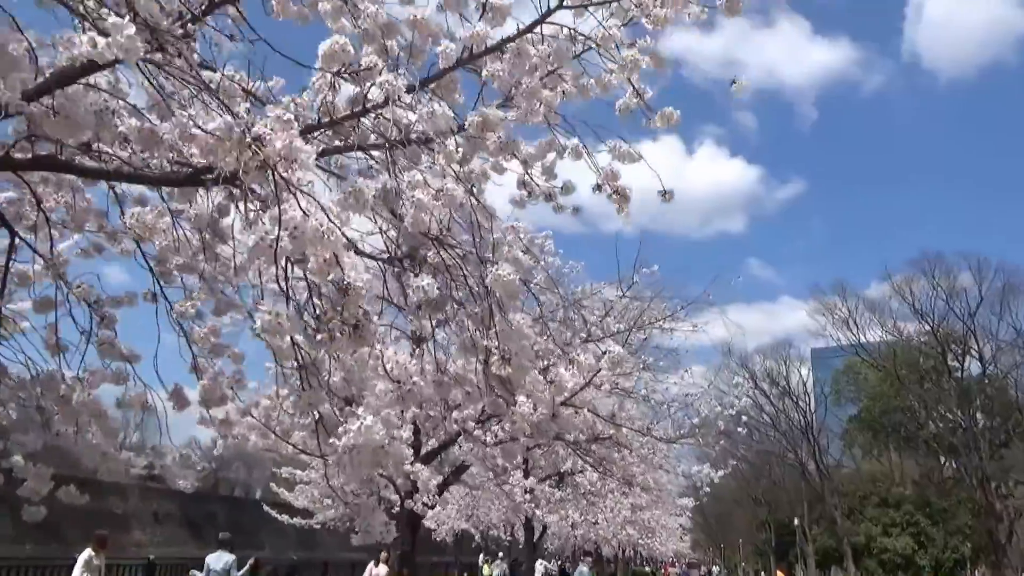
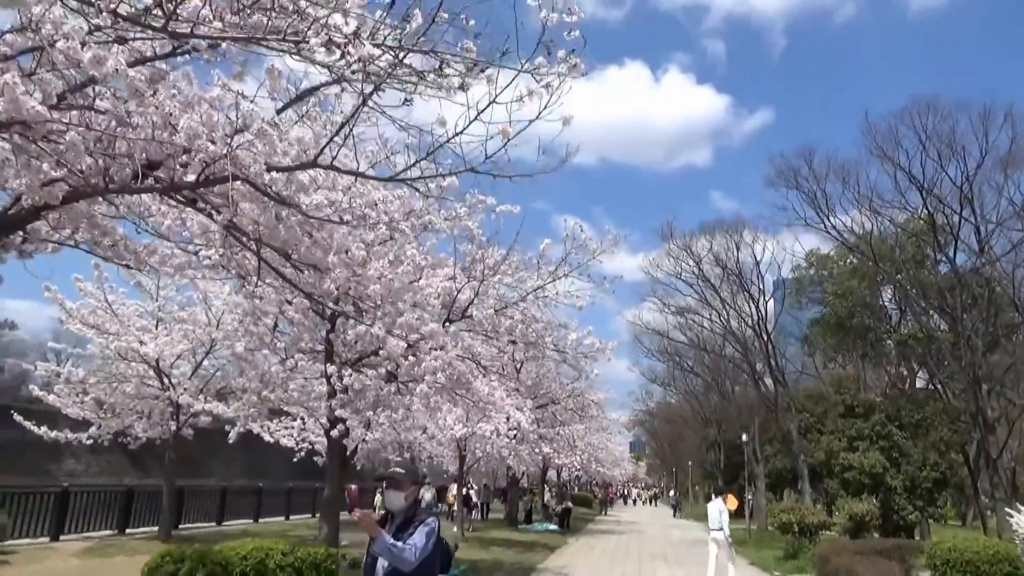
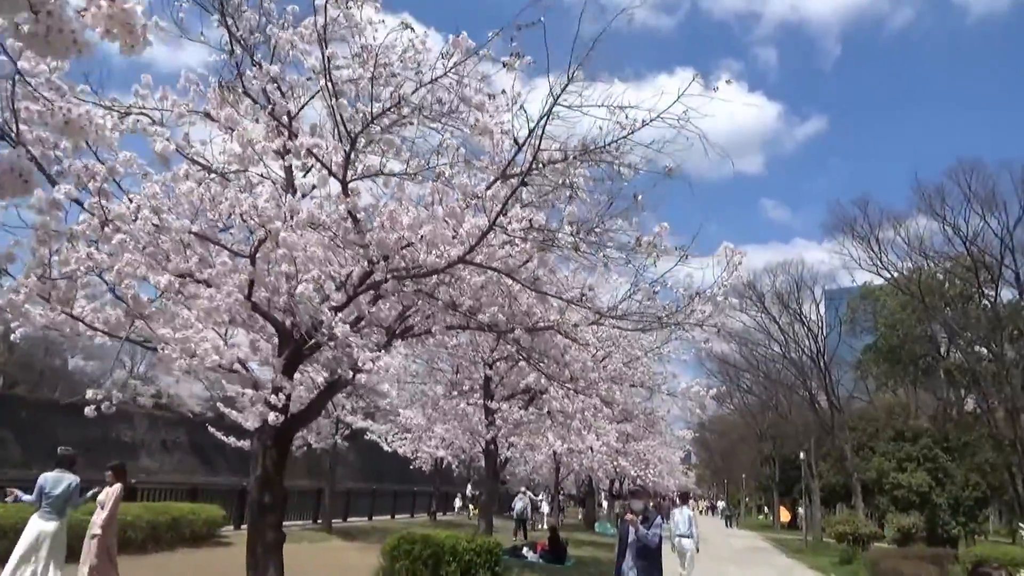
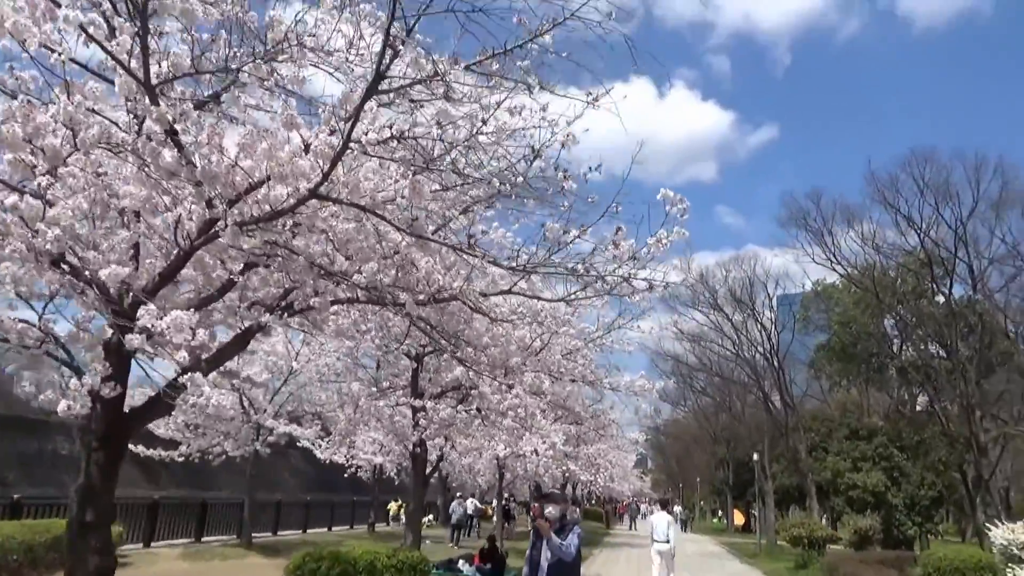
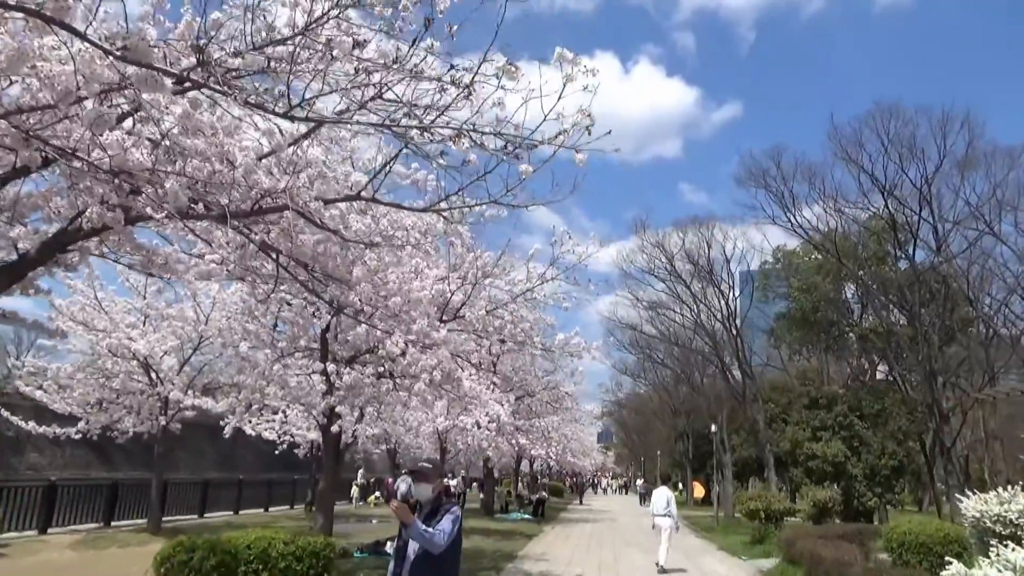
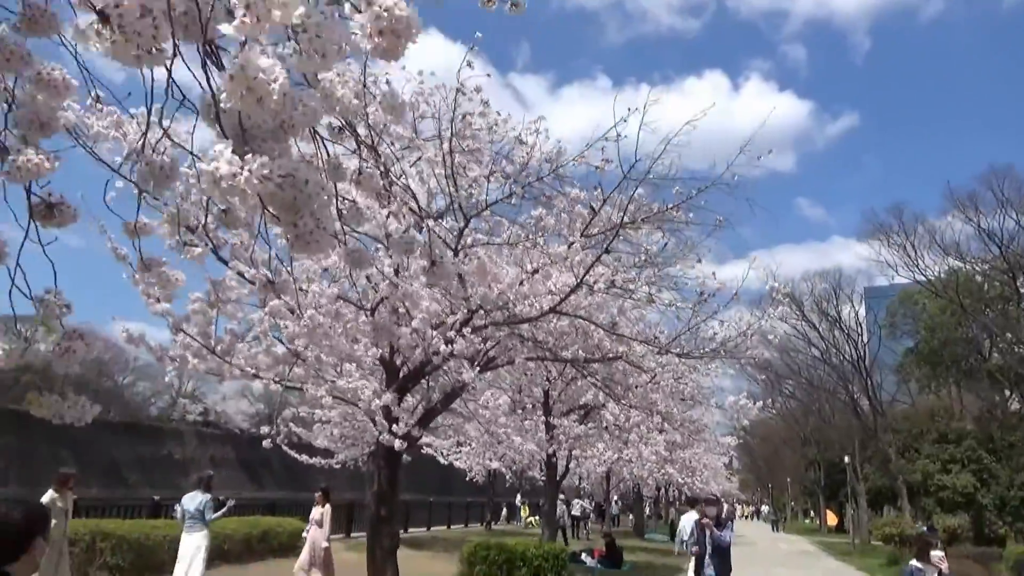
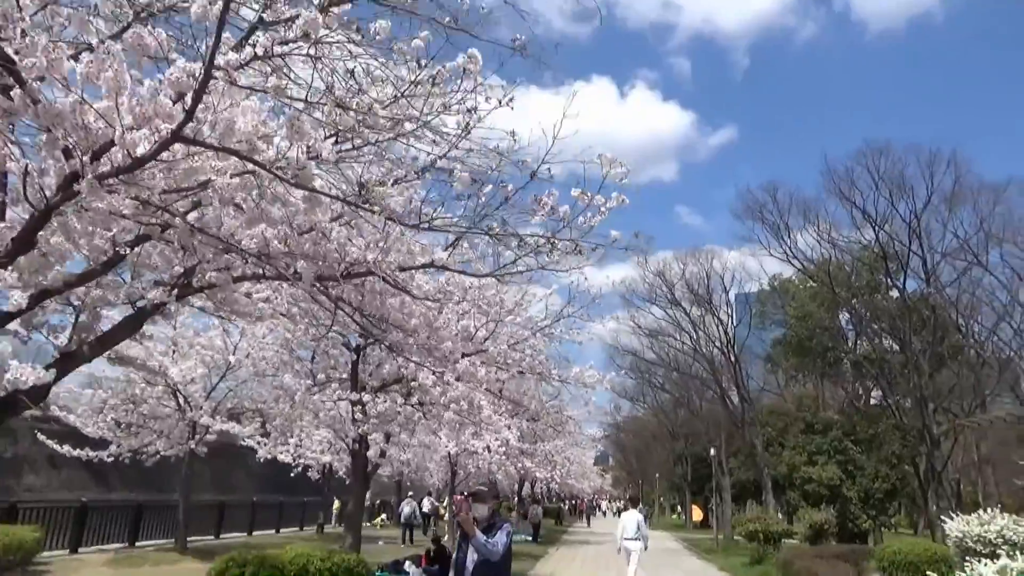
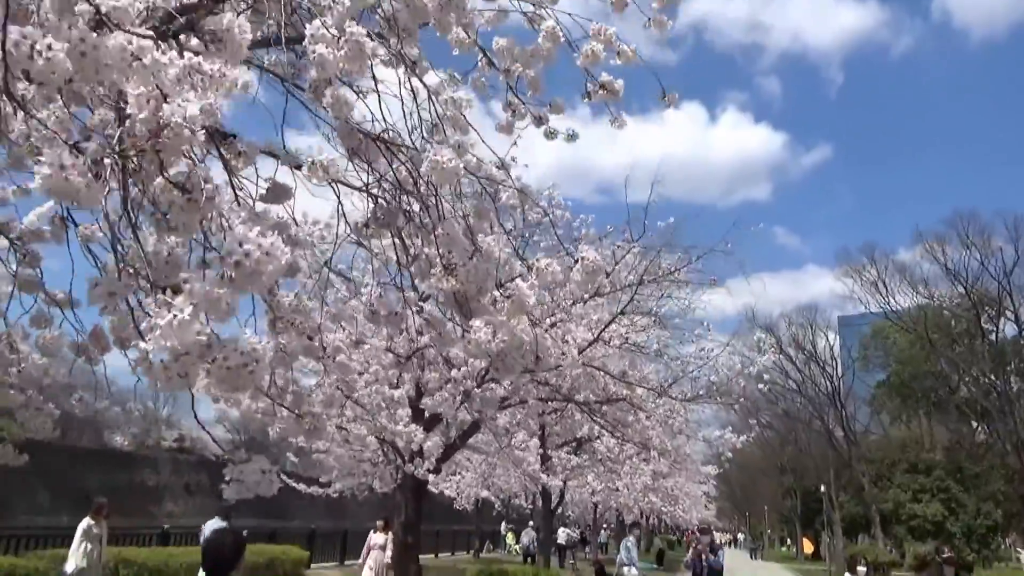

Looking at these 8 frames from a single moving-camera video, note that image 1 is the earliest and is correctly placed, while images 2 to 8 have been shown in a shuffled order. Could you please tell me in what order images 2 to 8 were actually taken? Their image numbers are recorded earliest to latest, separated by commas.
8, 6, 3, 4, 7, 5, 2
